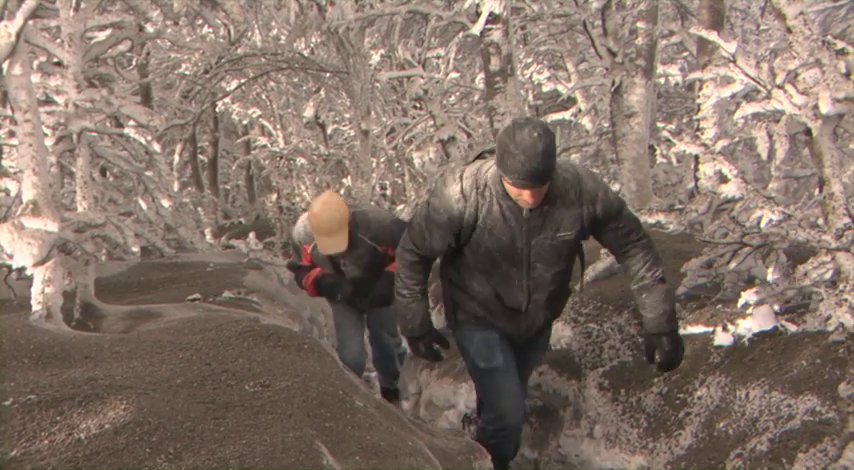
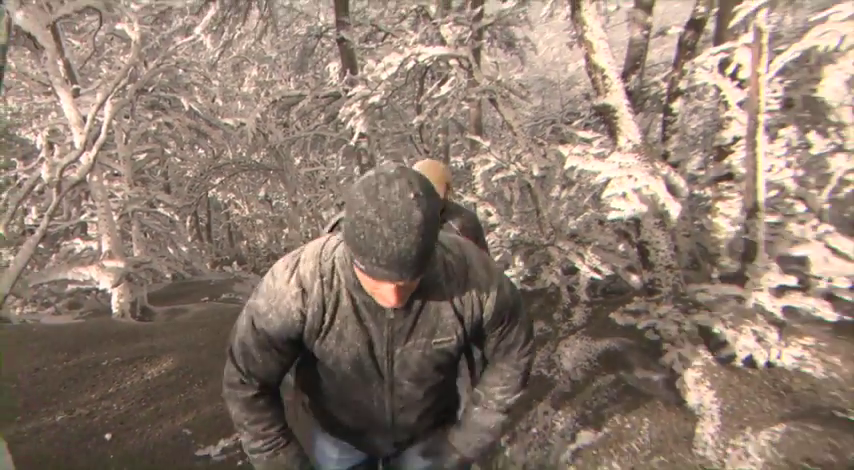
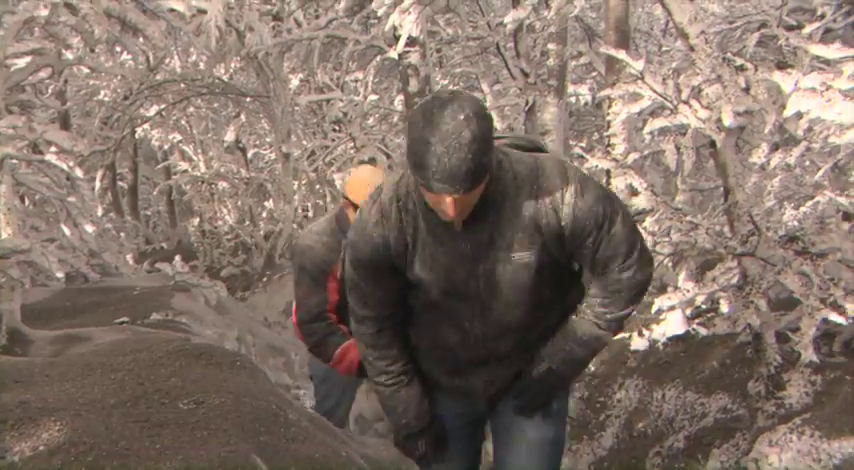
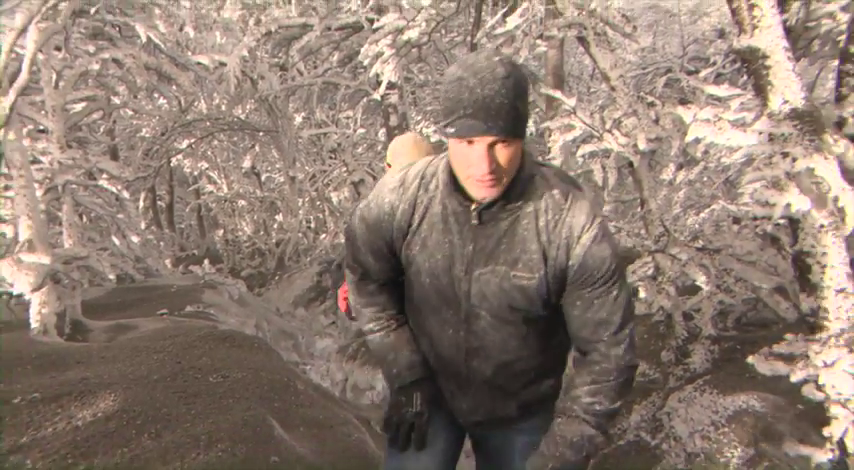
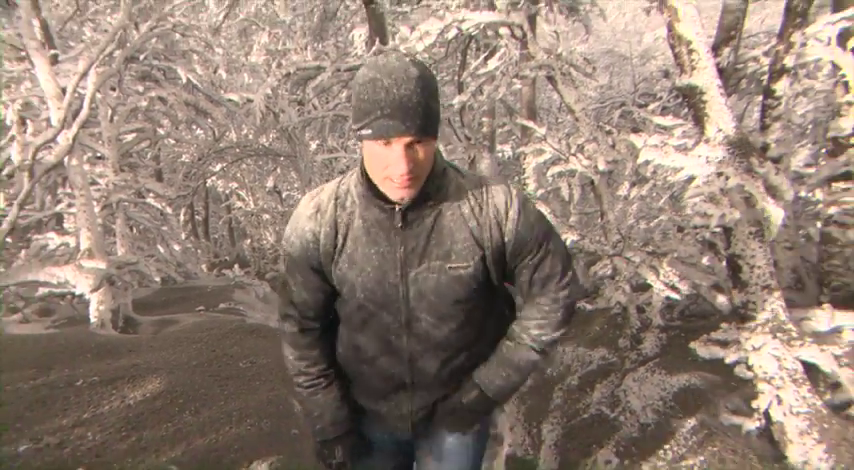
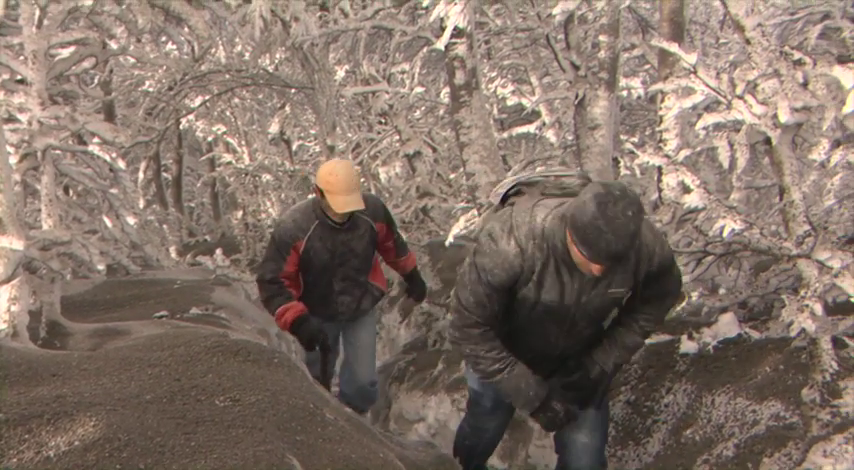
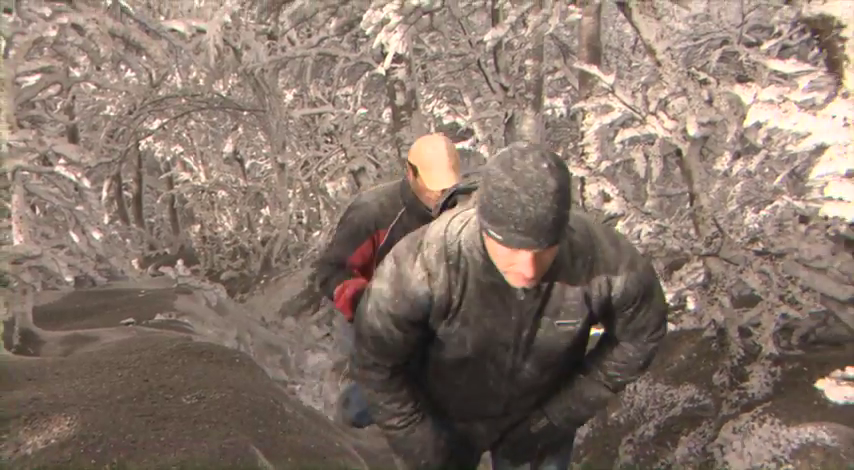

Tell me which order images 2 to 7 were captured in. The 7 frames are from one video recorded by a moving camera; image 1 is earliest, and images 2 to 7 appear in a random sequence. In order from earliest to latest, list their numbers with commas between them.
6, 3, 7, 4, 5, 2
